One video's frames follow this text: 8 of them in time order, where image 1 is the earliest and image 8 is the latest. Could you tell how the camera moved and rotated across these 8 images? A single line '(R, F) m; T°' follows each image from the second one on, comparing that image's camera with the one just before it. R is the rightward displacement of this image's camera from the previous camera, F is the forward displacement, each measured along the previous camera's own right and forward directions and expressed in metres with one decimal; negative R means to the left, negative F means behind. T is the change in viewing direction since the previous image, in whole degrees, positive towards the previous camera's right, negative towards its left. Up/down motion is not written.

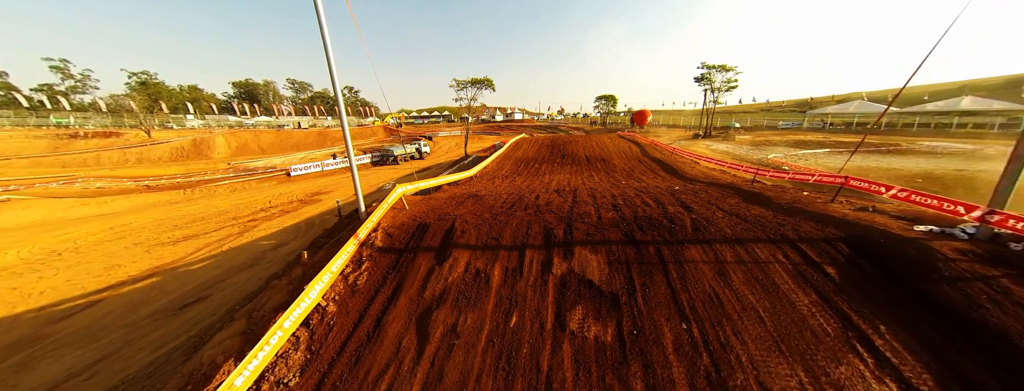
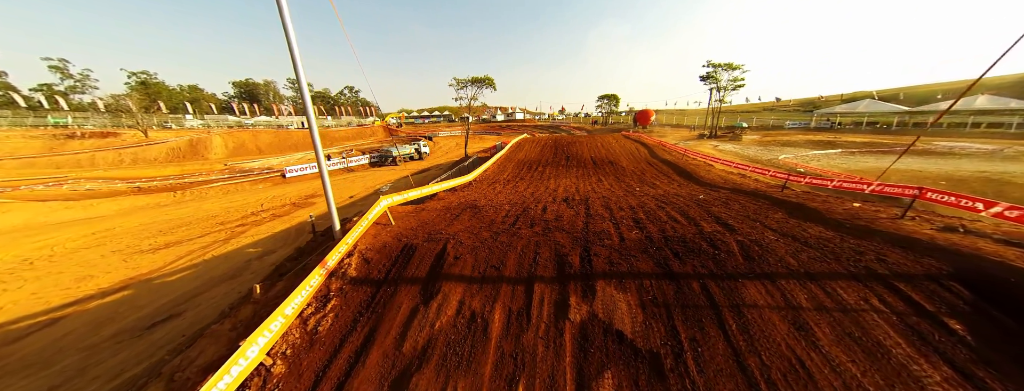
(0.0, +0.7) m; 0°
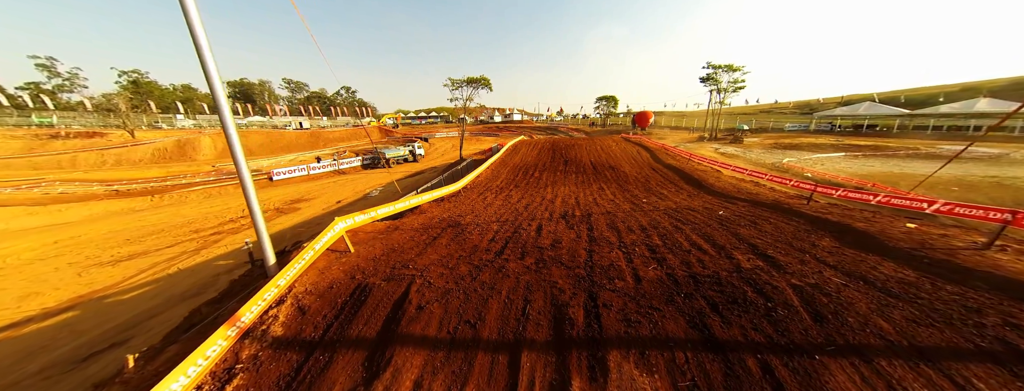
(+0.2, +0.8) m; 0°
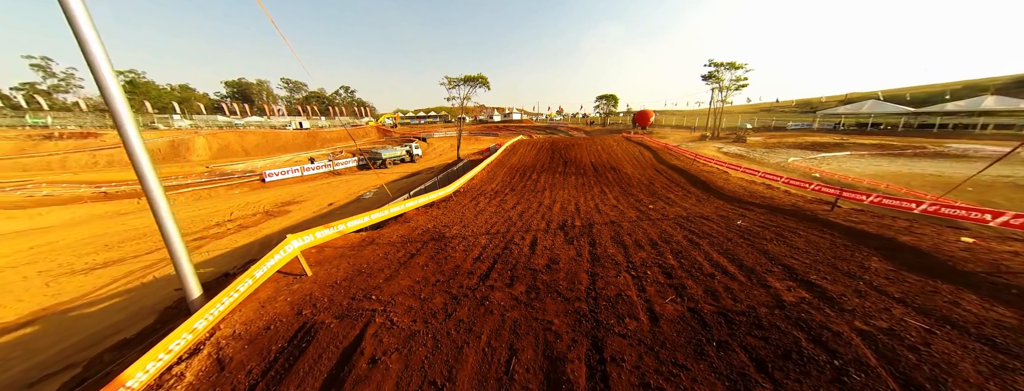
(+0.1, +0.6) m; 0°
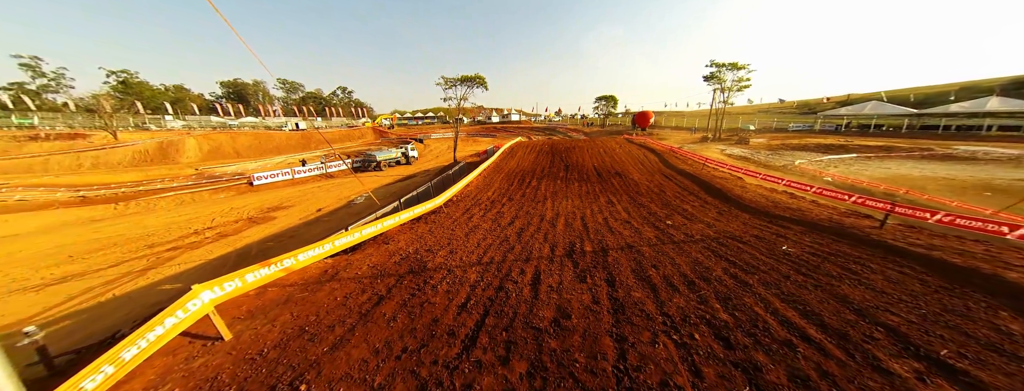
(0.0, +0.8) m; 0°
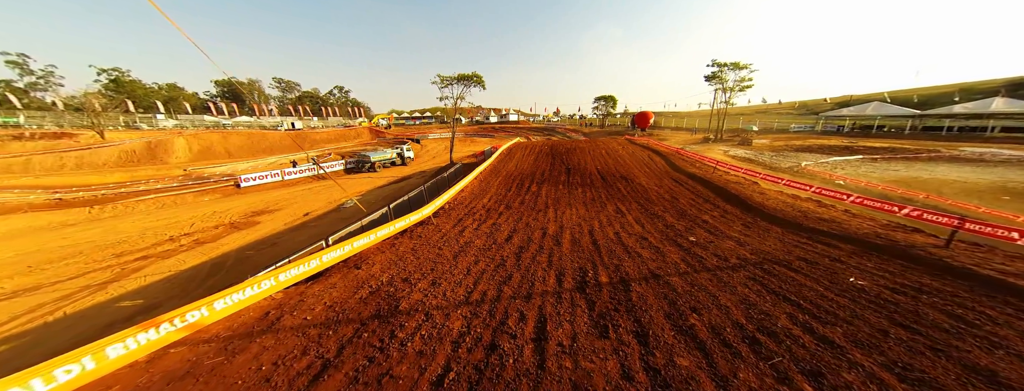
(0.0, +0.8) m; 0°
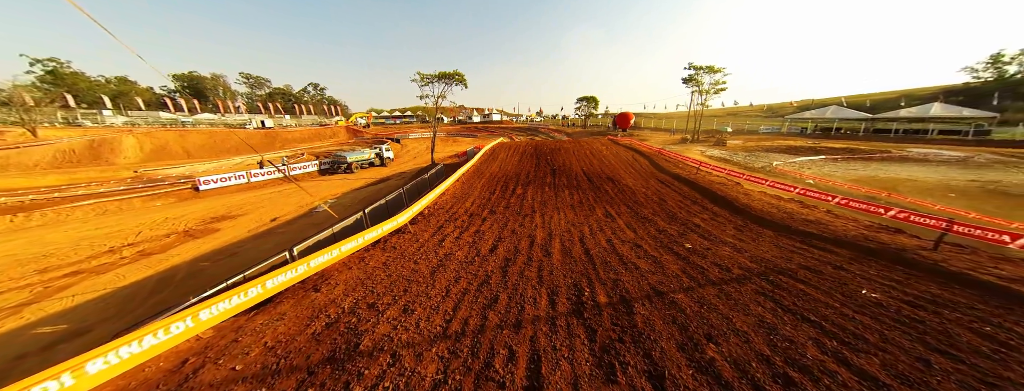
(0.0, +0.4) m; +4°
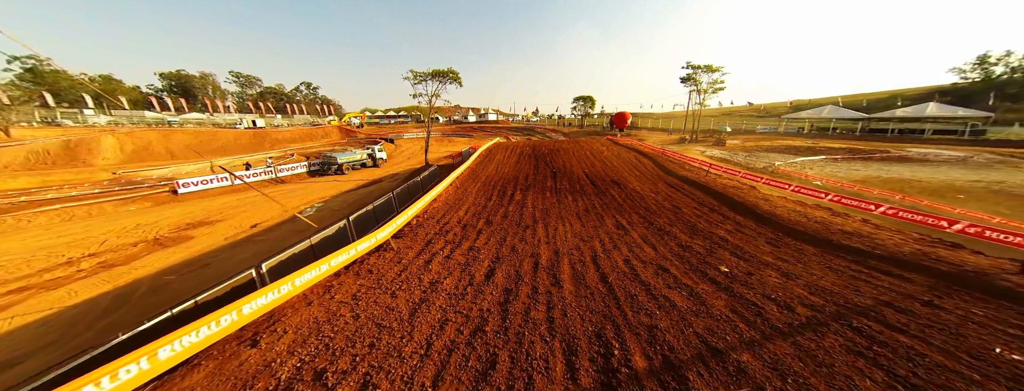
(-0.1, +0.8) m; +1°
